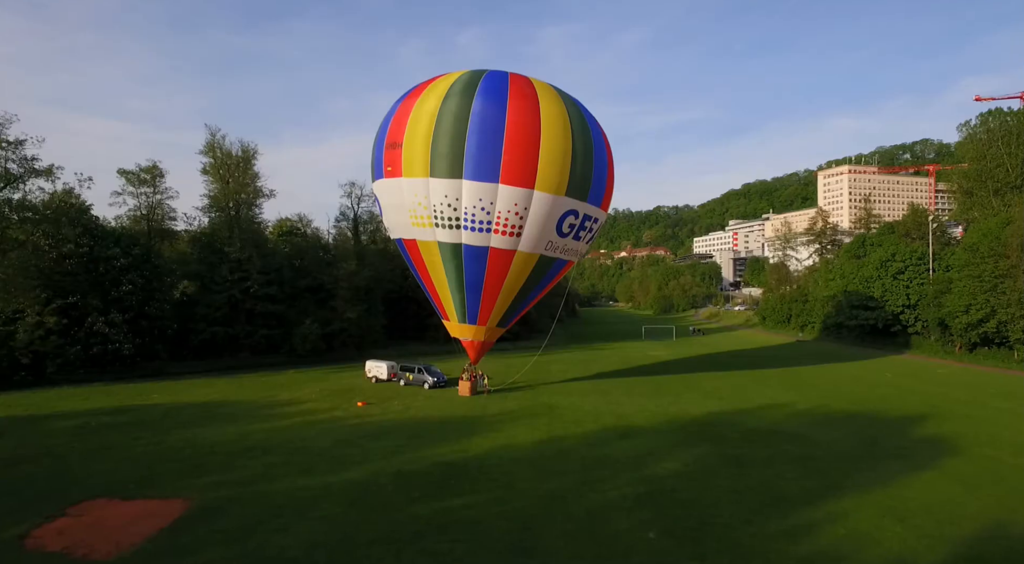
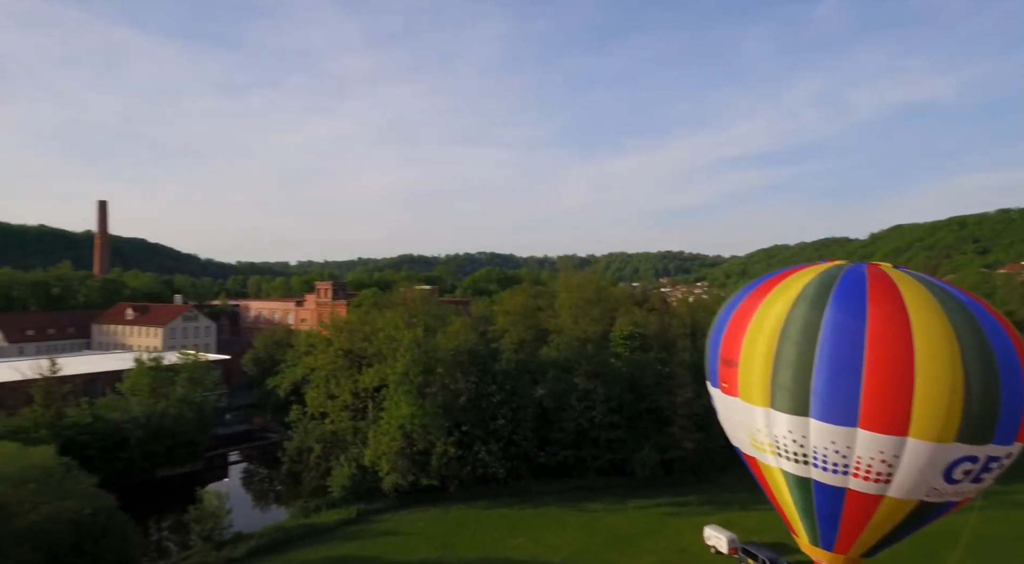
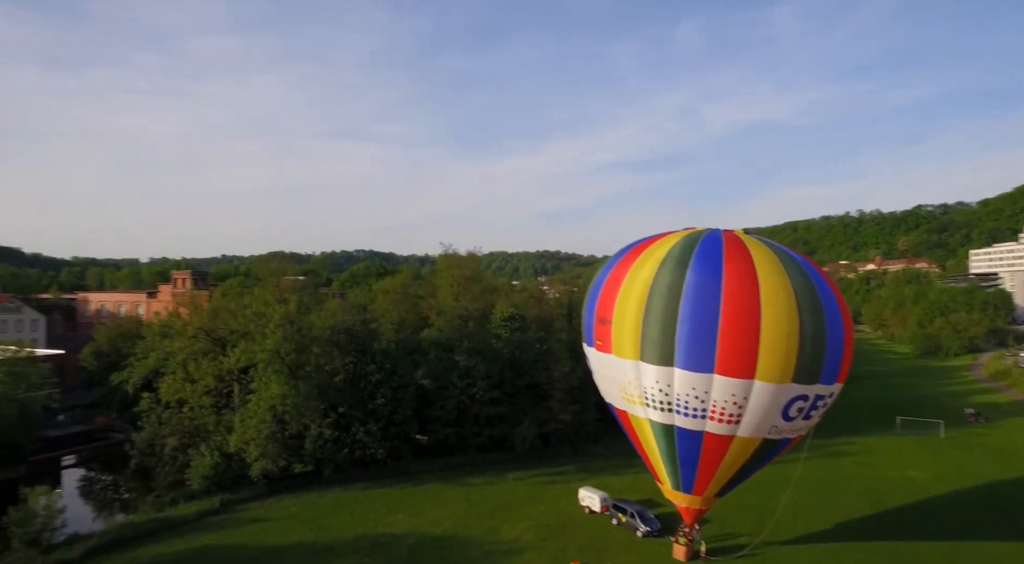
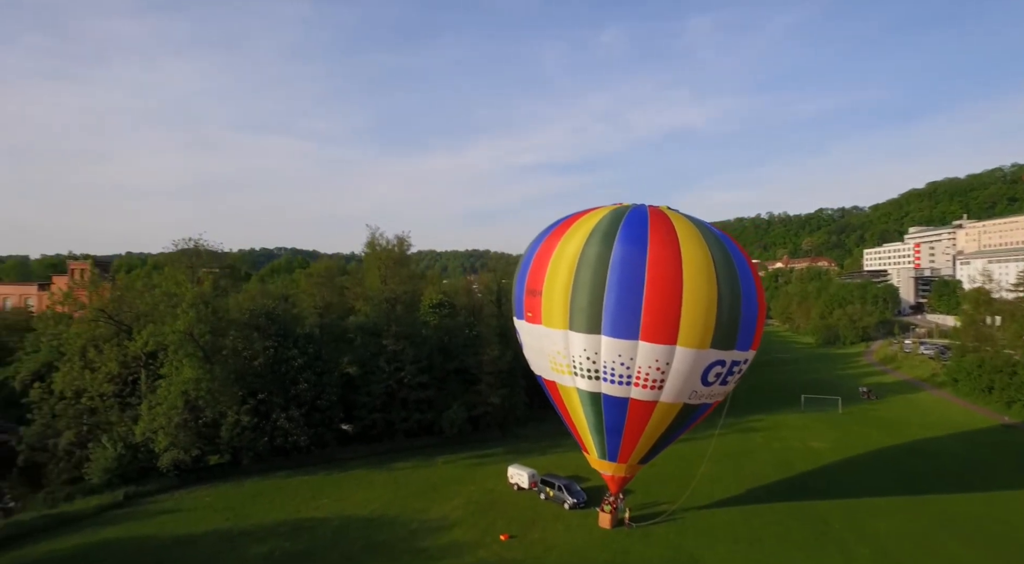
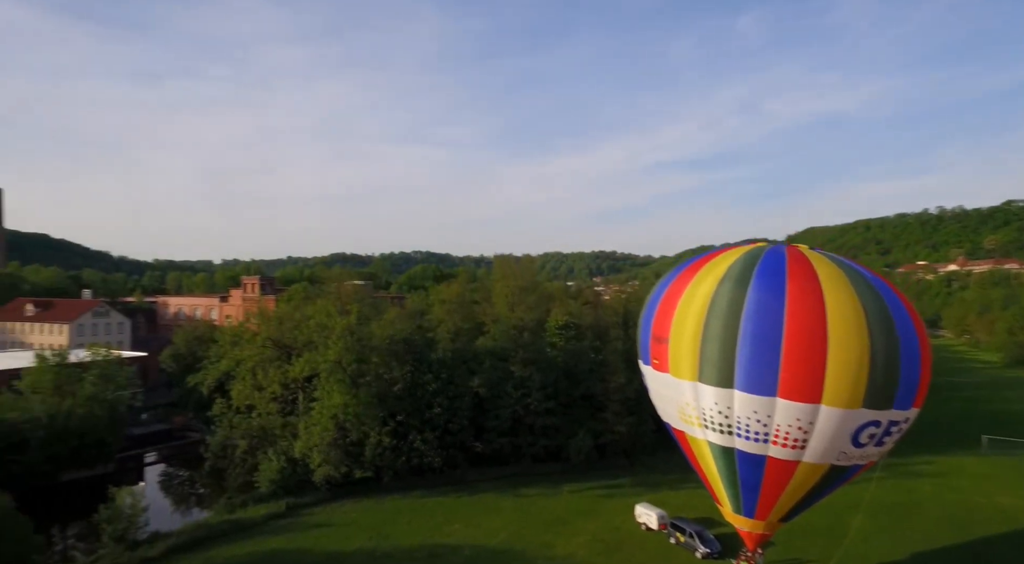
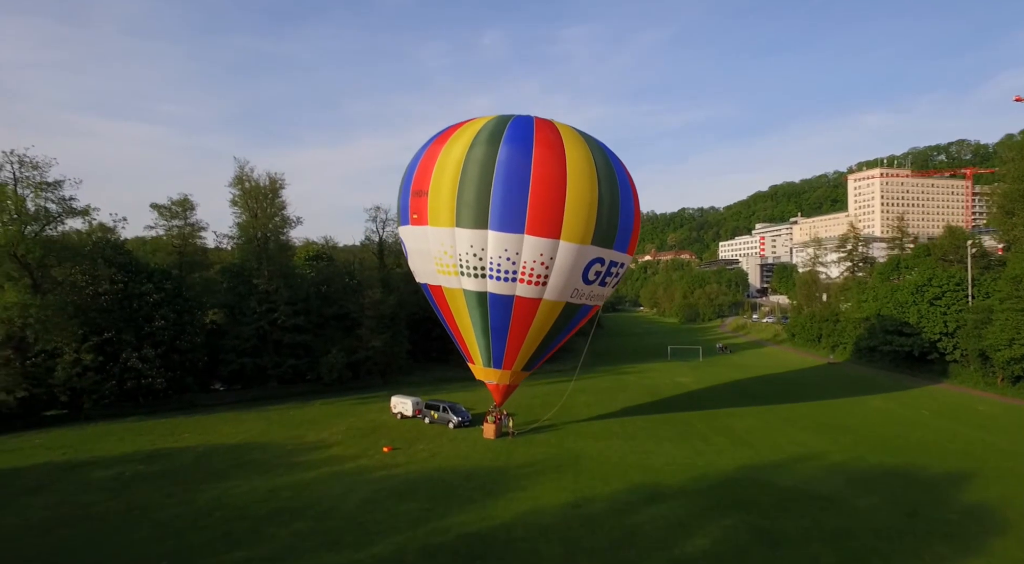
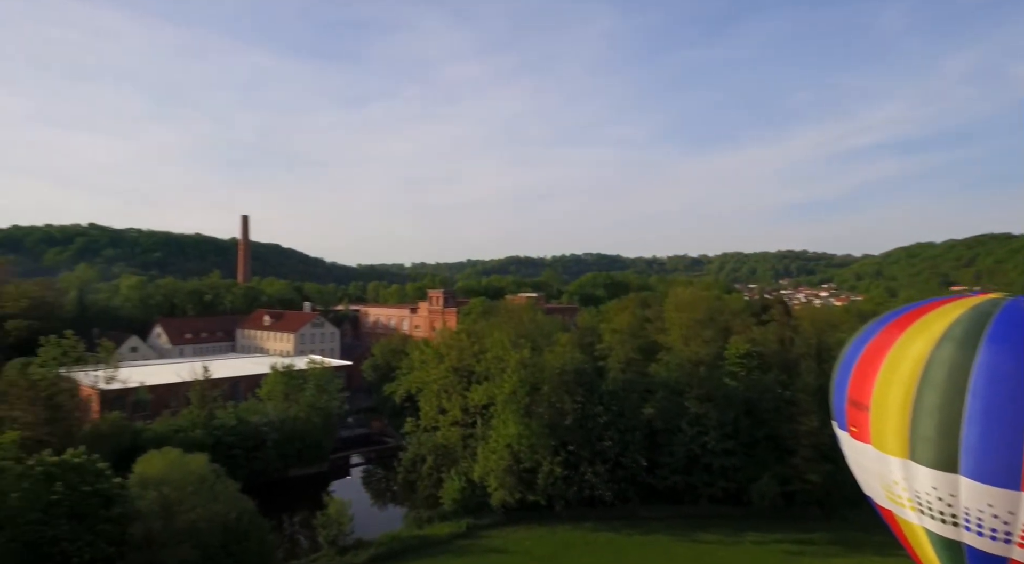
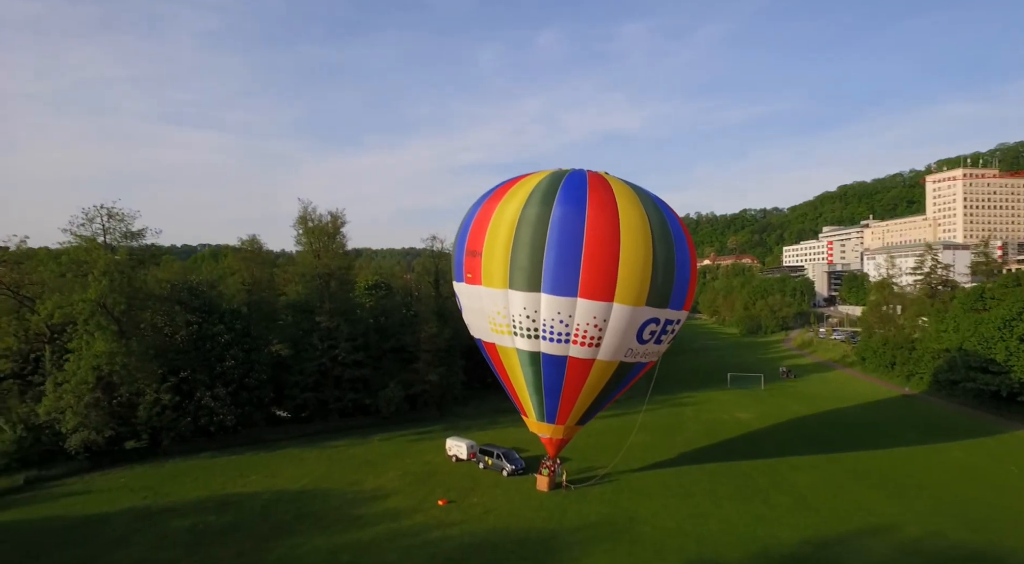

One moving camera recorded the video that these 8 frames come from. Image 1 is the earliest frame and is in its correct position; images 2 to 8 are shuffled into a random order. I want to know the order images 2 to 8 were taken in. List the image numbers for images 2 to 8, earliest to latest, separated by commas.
6, 8, 4, 3, 5, 2, 7
